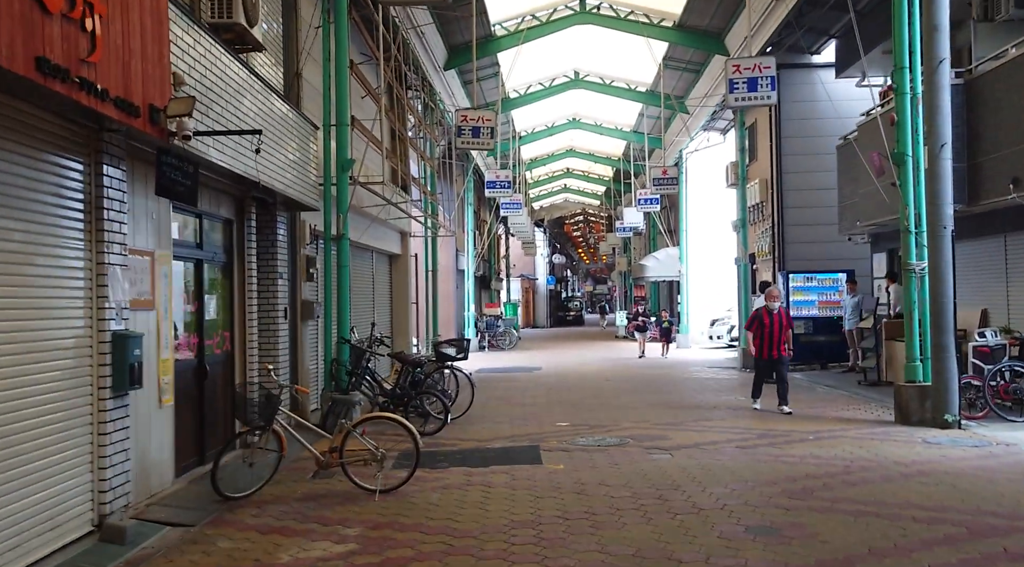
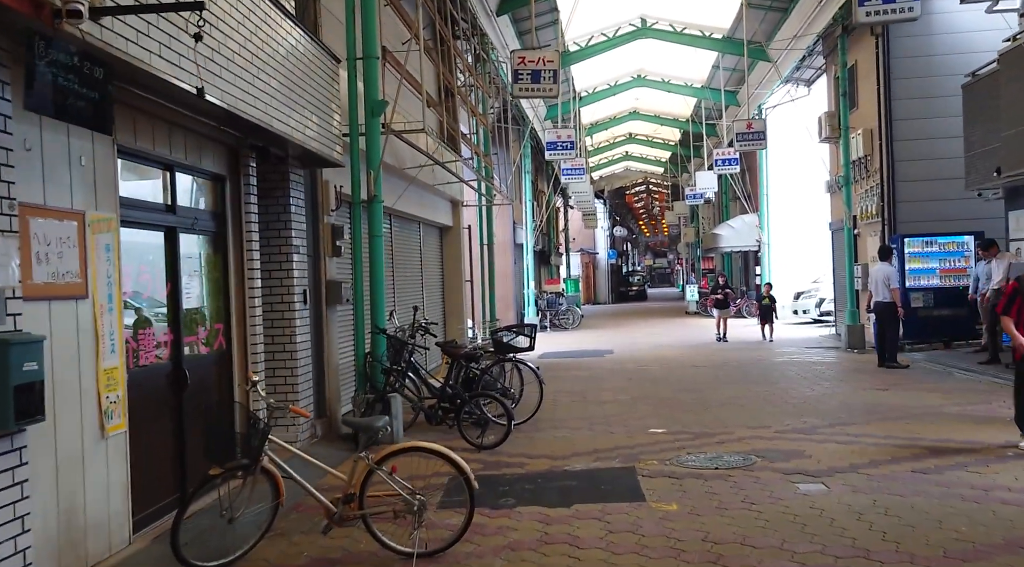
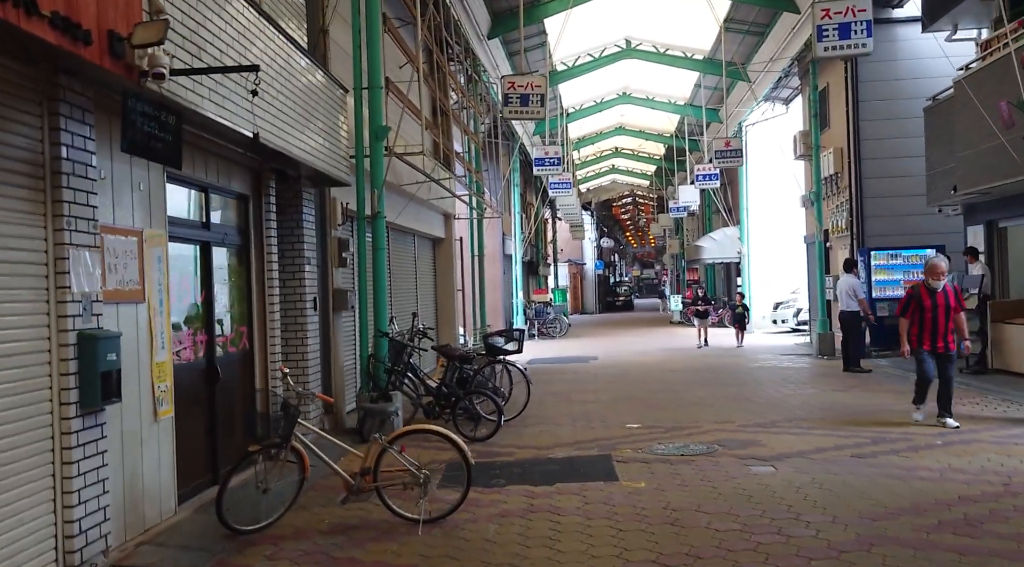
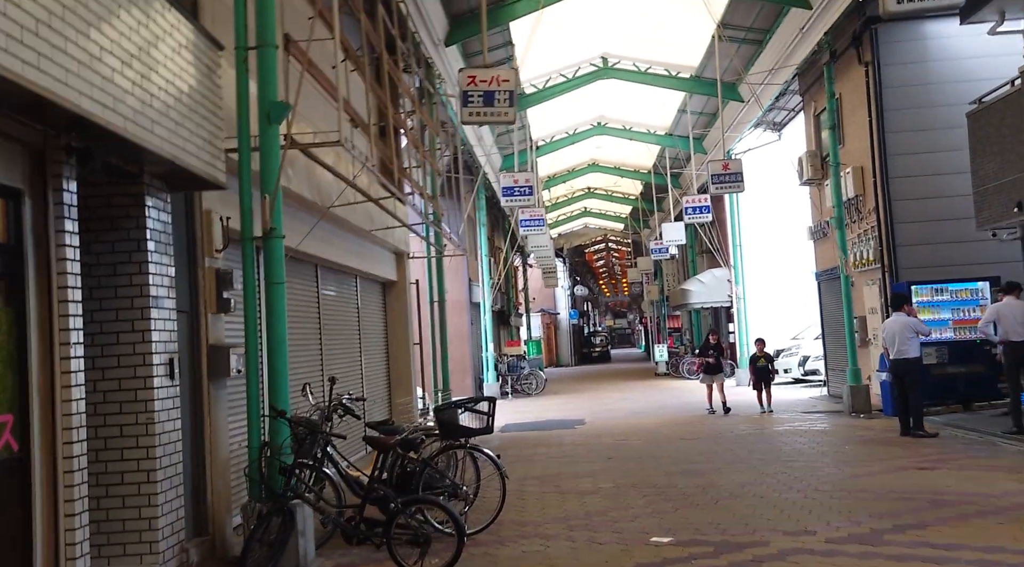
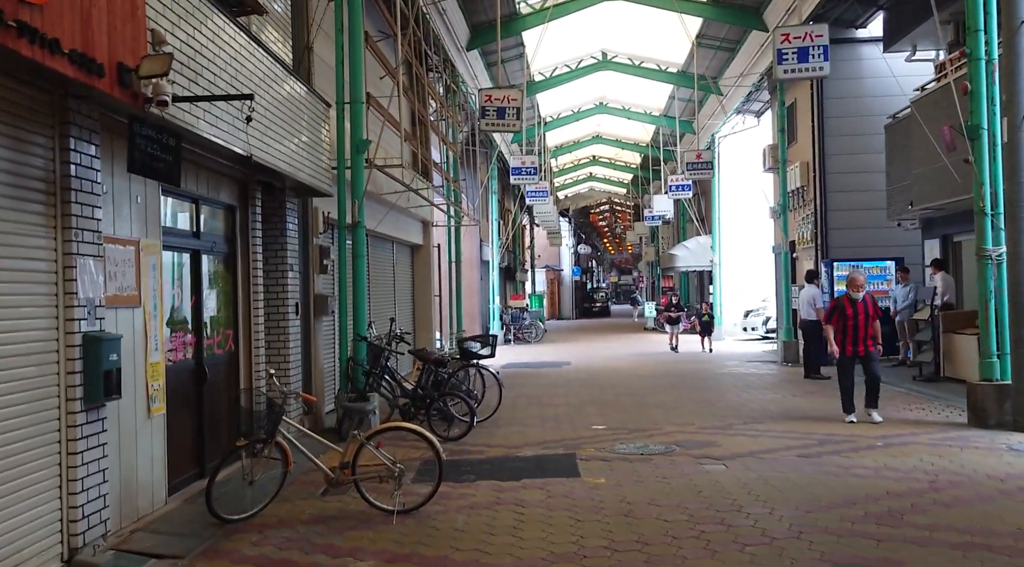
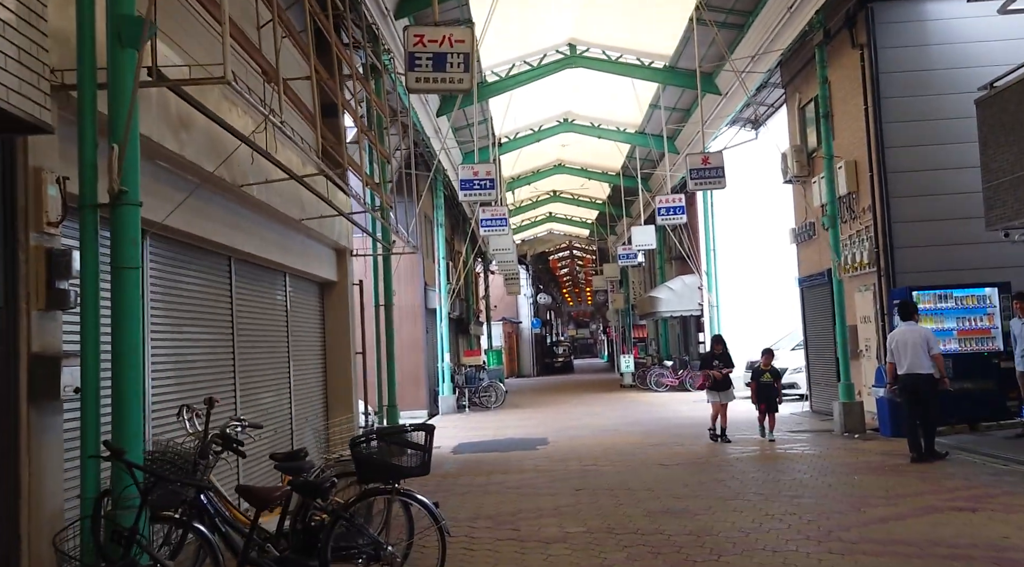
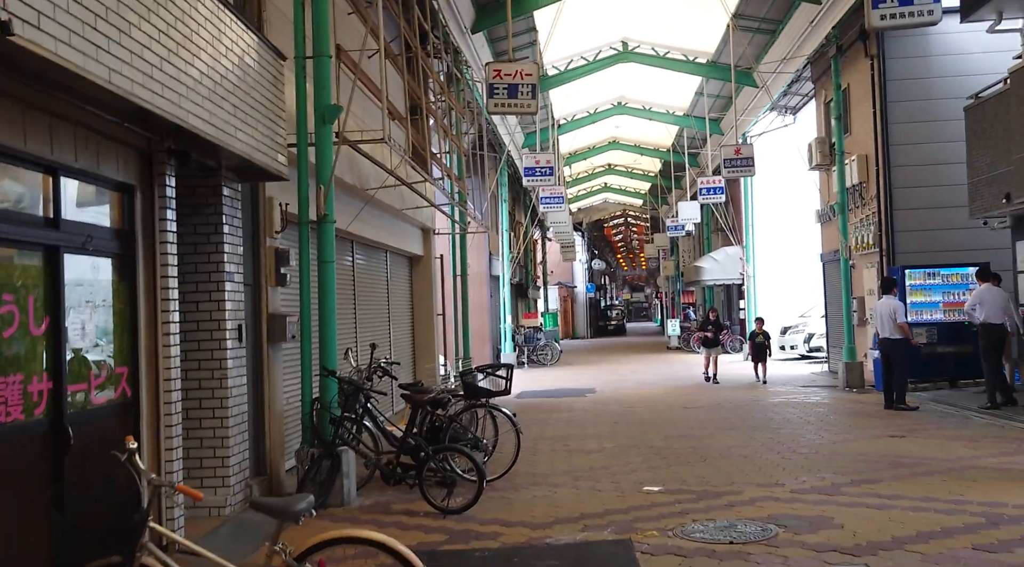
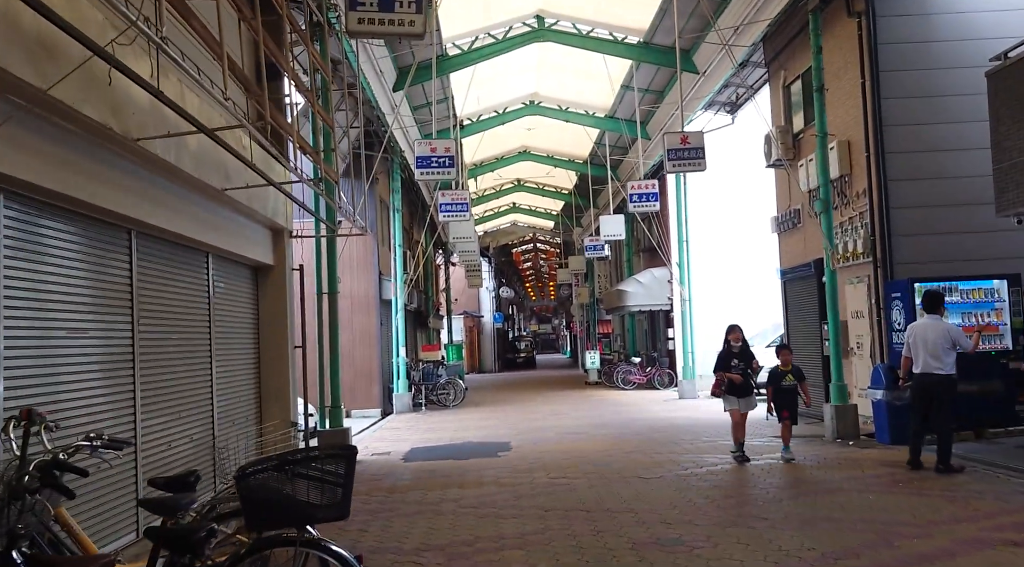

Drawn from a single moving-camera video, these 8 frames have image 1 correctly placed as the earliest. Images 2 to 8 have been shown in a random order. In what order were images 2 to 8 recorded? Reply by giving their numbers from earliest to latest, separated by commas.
5, 3, 2, 7, 4, 6, 8
